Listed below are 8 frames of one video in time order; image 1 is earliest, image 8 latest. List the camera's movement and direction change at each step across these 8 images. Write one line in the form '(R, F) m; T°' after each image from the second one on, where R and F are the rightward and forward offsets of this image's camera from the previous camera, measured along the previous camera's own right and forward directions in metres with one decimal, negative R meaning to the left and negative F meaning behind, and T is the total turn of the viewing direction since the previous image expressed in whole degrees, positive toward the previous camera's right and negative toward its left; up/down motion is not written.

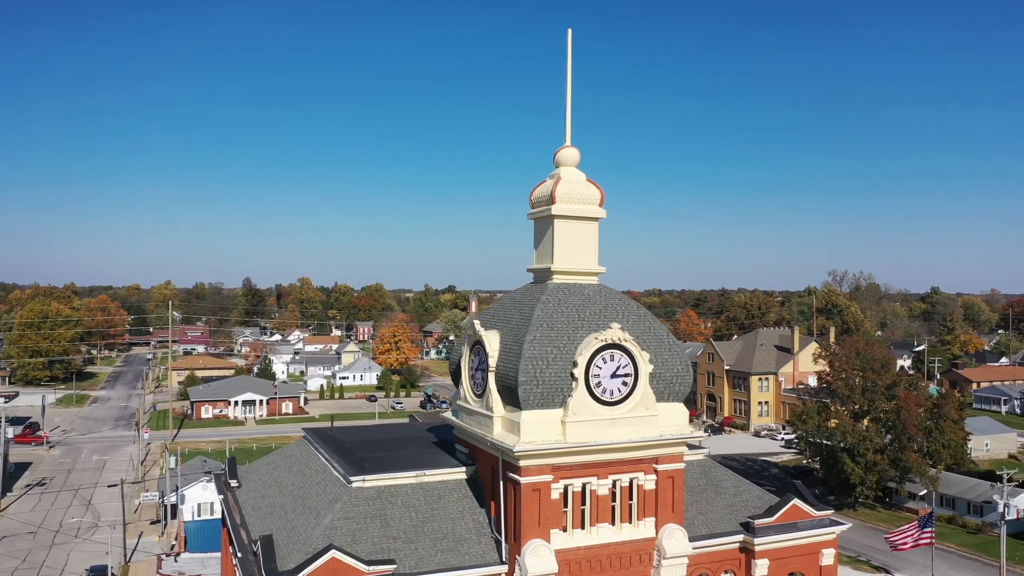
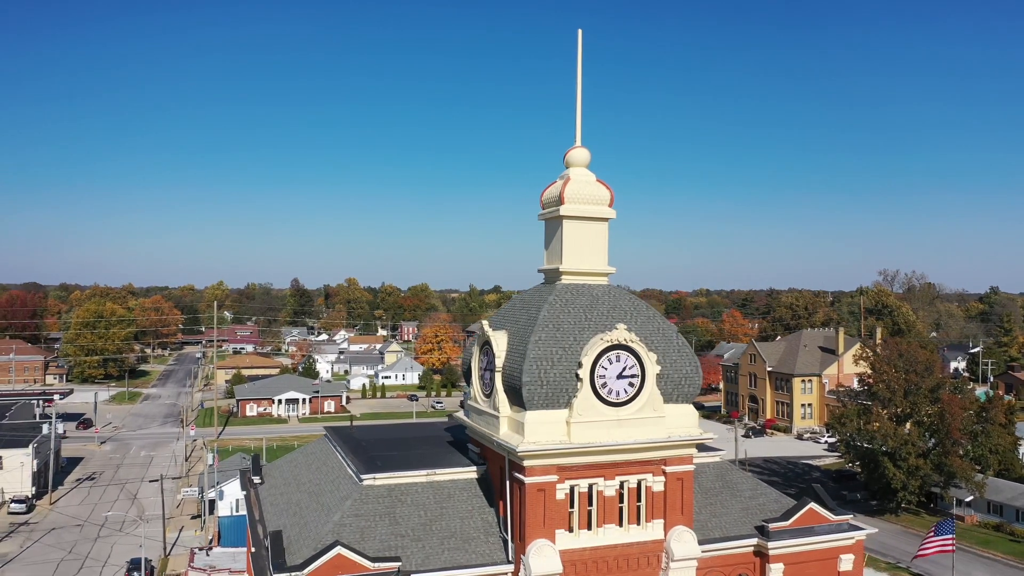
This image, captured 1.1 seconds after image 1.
(+0.7, 0.0) m; -3°
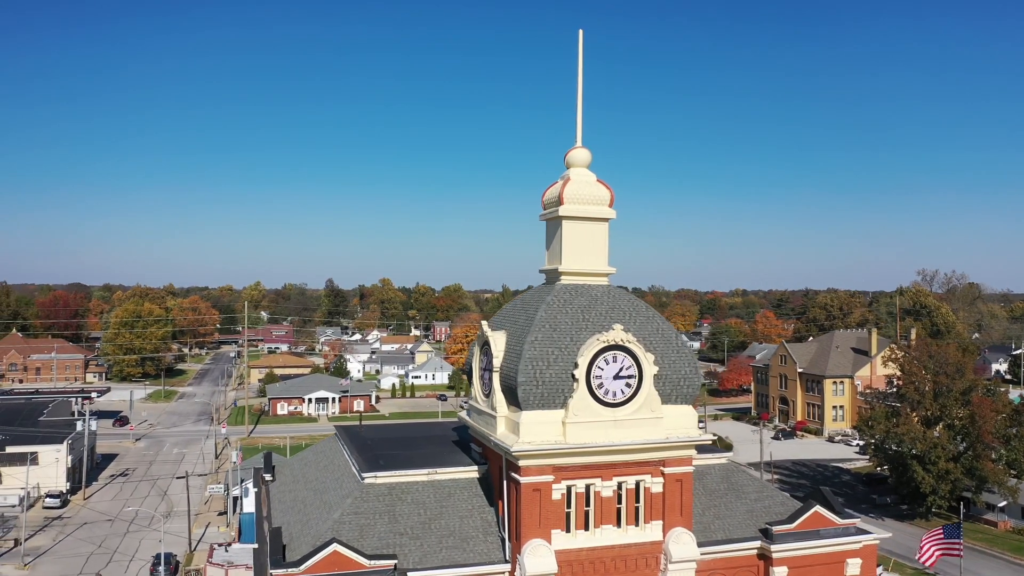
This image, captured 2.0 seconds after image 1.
(+0.6, 0.0) m; -2°
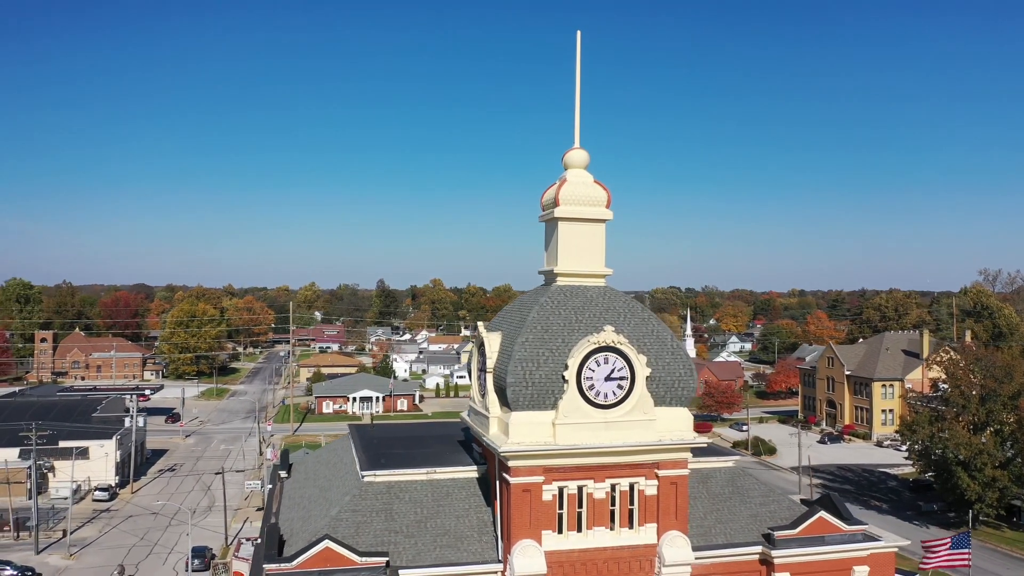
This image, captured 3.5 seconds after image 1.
(+1.0, 0.0) m; -3°
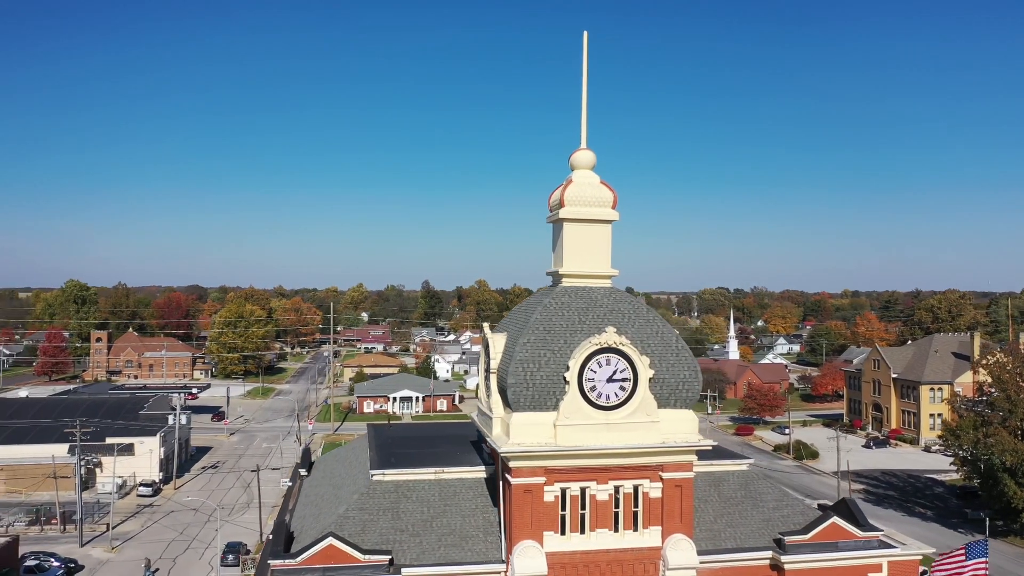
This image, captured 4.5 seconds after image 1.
(+0.7, 0.0) m; -3°
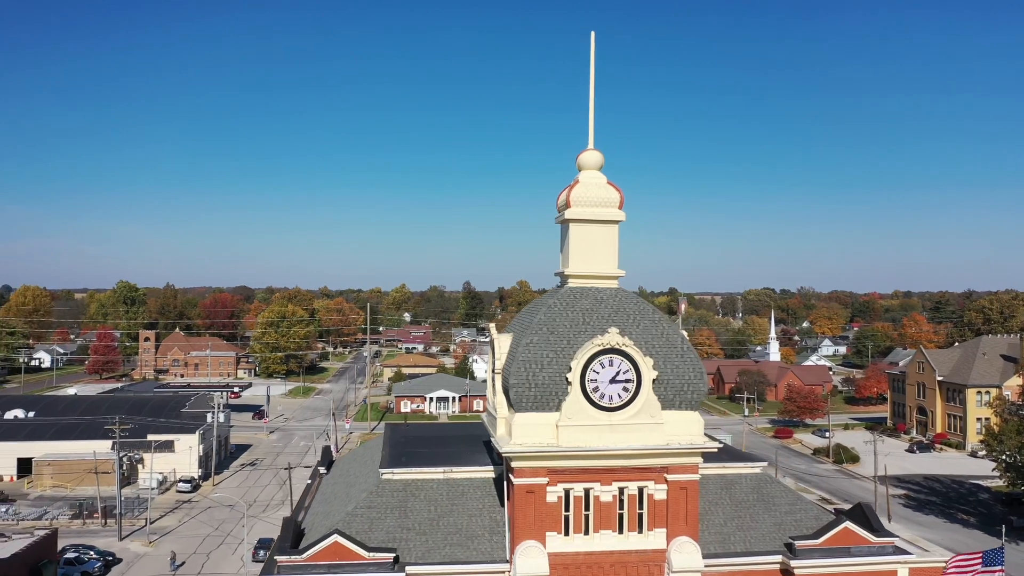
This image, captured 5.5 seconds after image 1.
(+0.7, 0.0) m; -3°
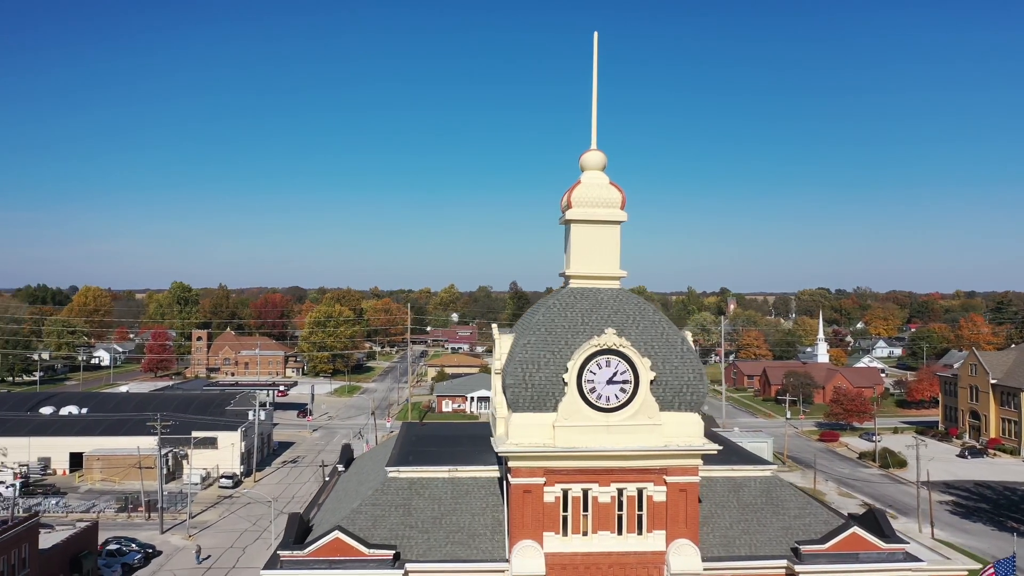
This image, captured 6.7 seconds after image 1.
(+0.9, -0.1) m; -3°
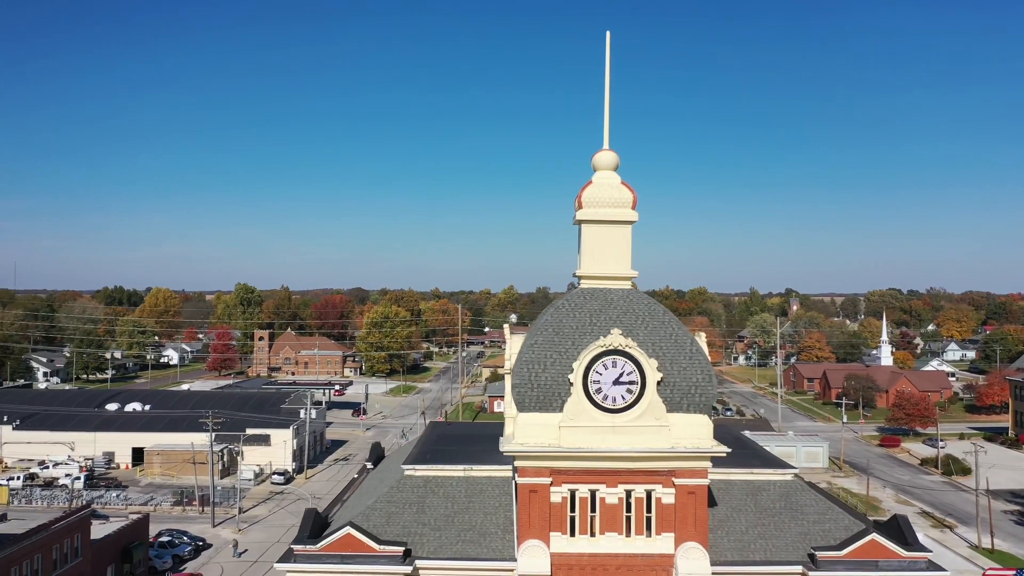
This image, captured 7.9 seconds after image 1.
(+0.9, -0.1) m; -4°
